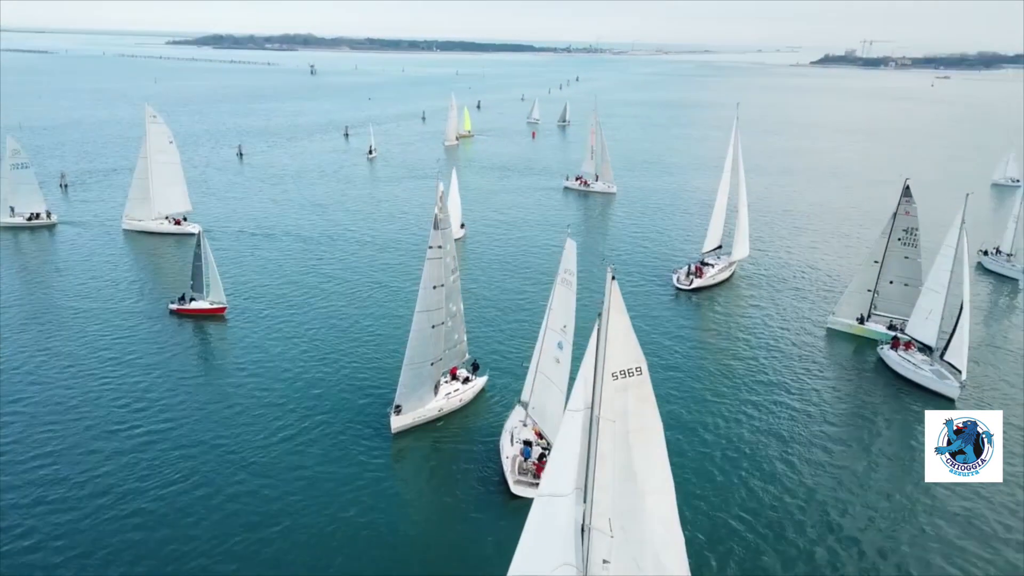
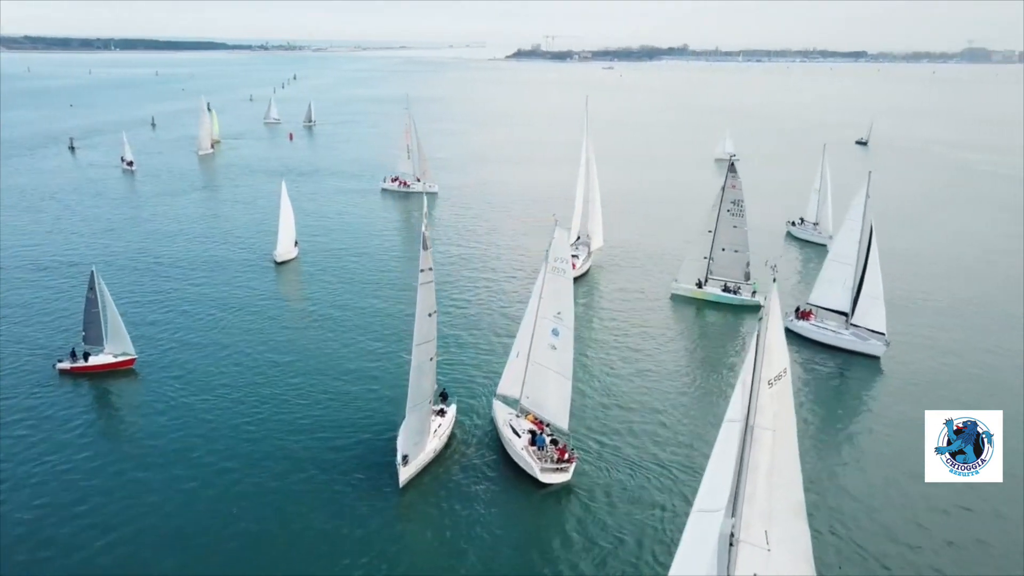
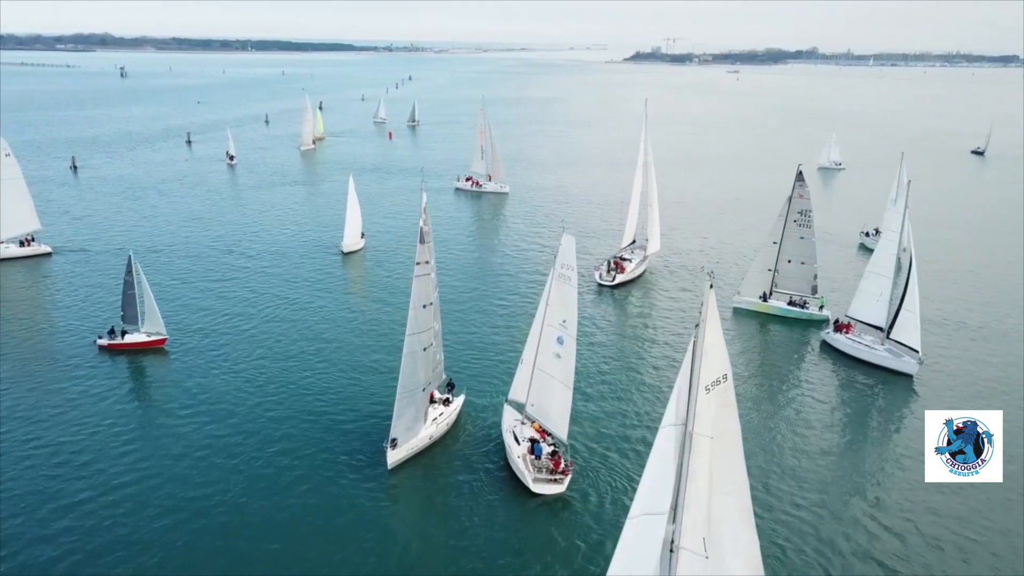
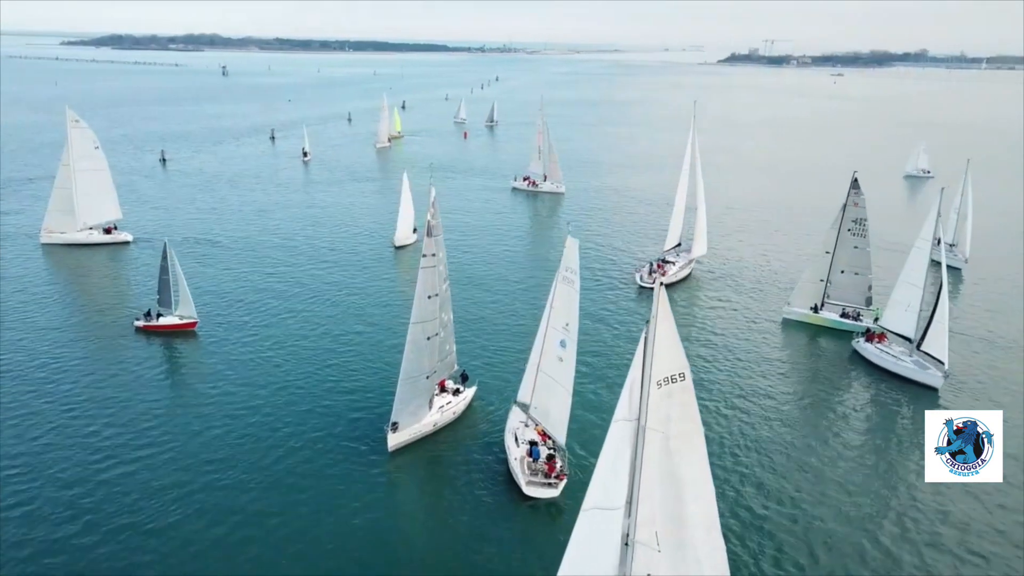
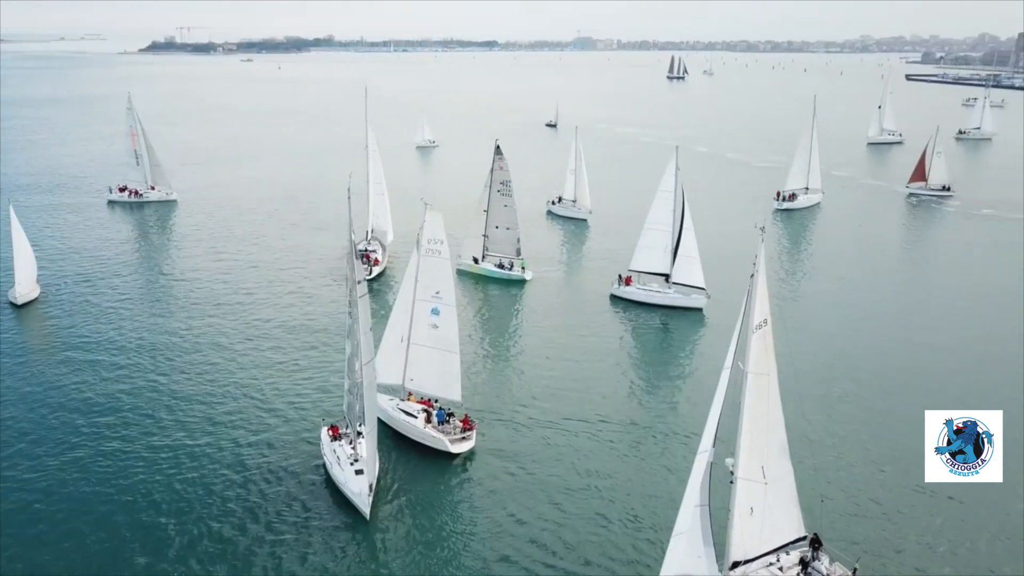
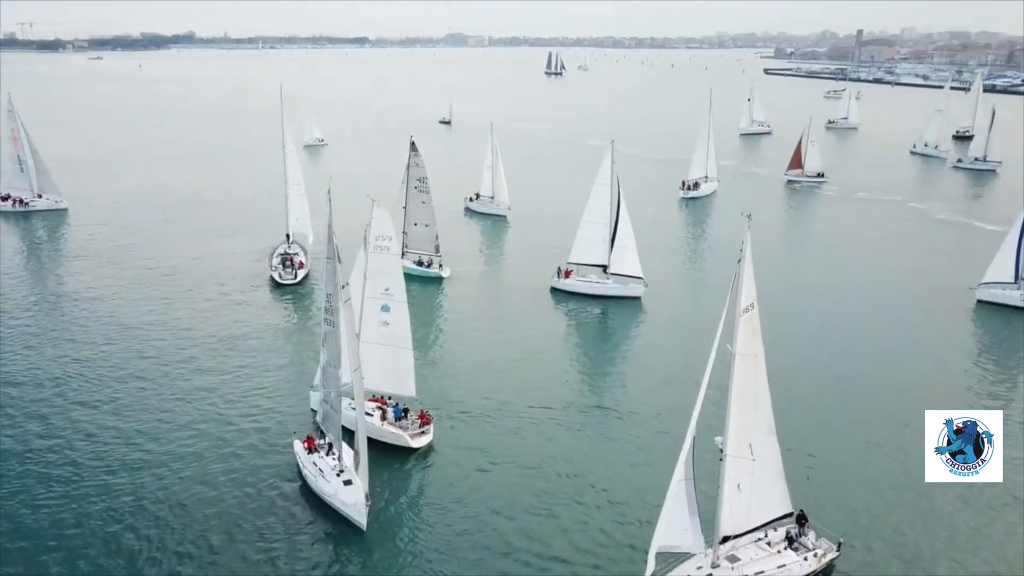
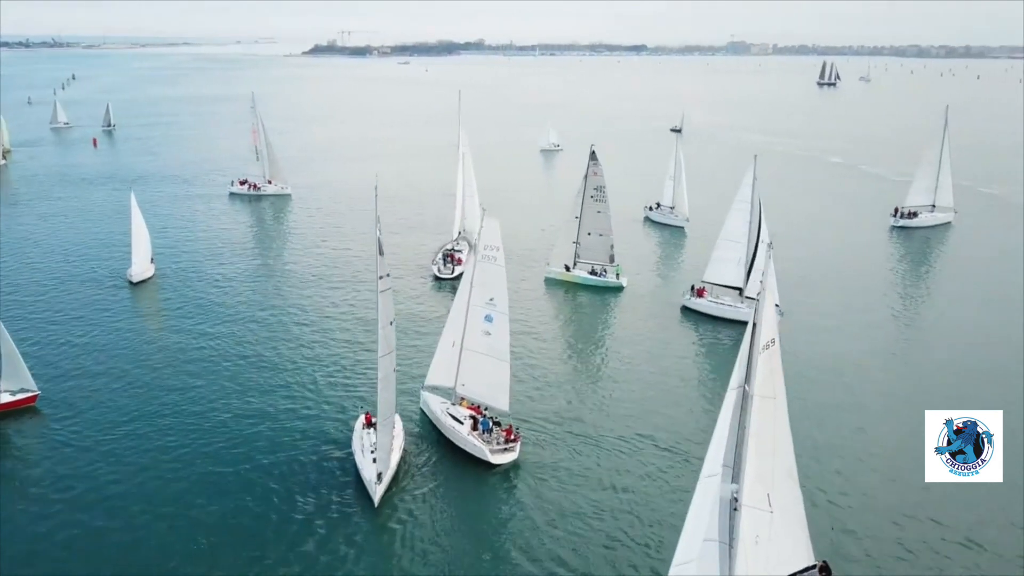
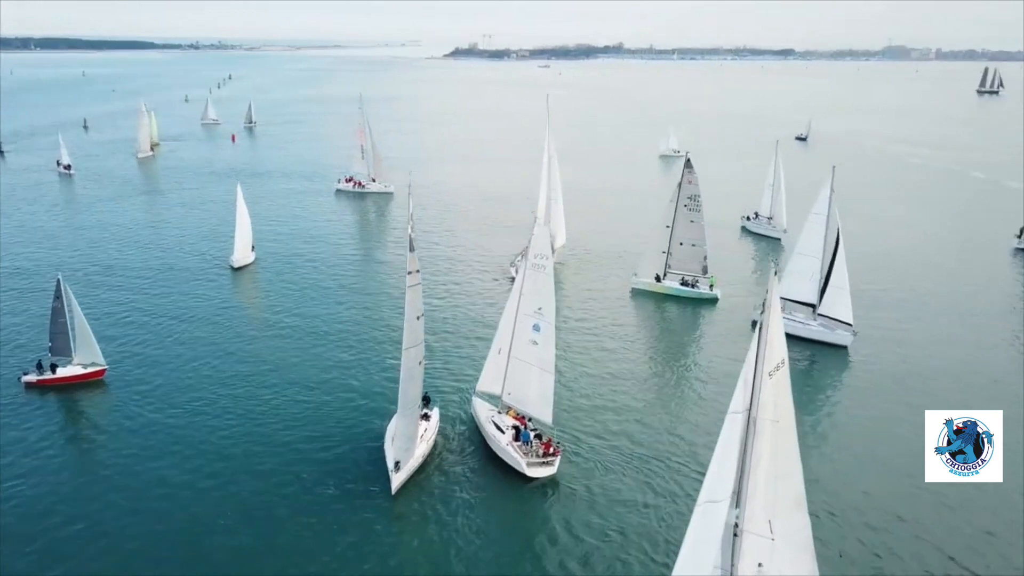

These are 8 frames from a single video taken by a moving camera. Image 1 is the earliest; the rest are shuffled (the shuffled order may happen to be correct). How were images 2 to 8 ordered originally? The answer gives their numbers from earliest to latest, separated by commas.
4, 3, 2, 8, 7, 5, 6
